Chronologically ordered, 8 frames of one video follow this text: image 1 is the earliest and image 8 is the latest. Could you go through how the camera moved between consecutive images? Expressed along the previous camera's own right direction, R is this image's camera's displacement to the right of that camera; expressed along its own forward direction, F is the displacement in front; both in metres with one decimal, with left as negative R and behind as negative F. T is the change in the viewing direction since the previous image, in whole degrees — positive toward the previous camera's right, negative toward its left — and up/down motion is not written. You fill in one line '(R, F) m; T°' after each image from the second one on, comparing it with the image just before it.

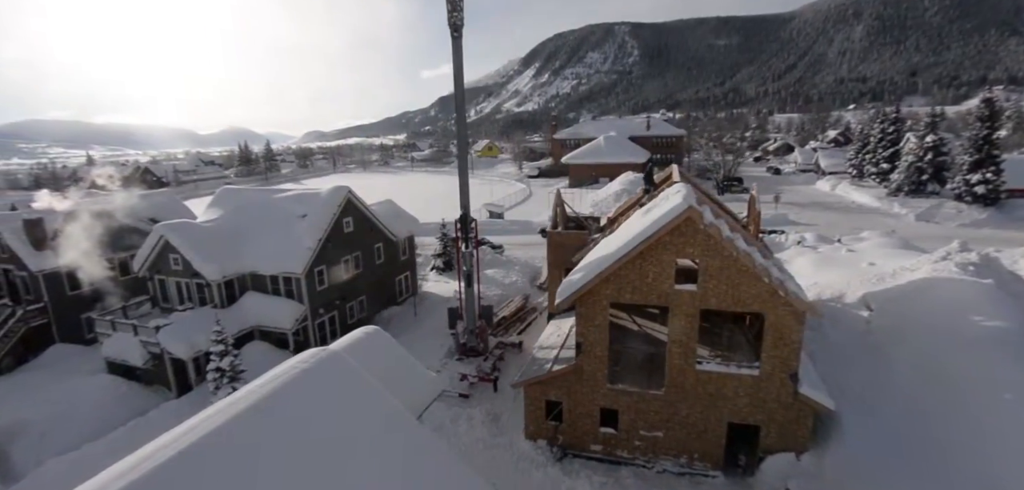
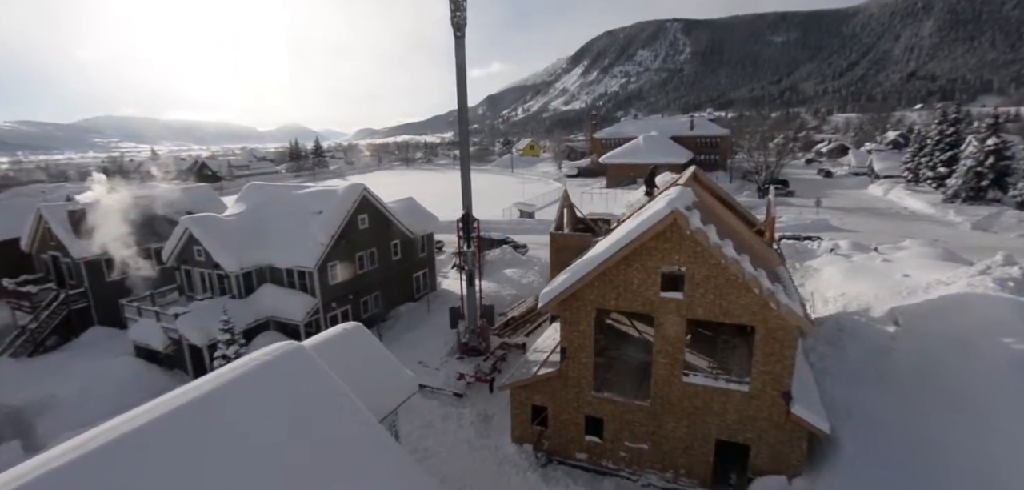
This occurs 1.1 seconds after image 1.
(+1.3, +0.3) m; -4°
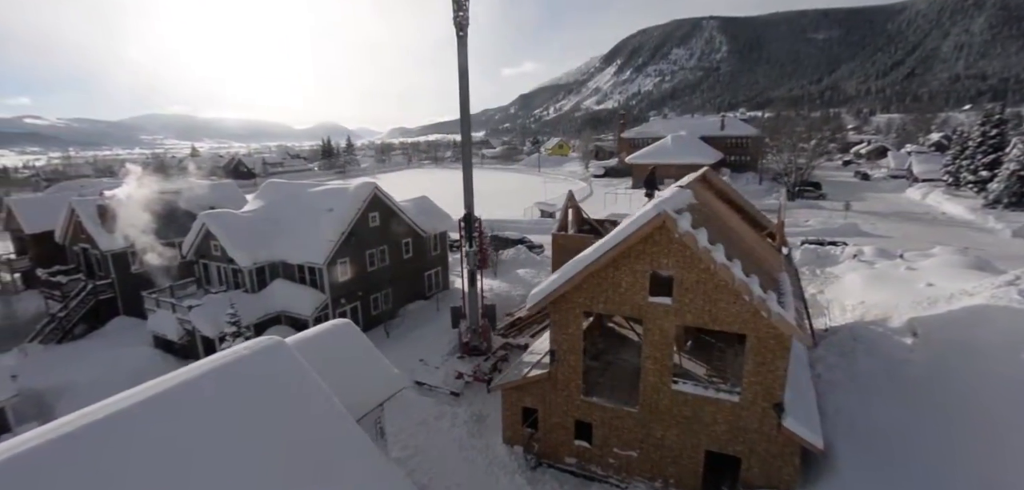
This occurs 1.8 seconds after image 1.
(+0.8, +0.2) m; -3°
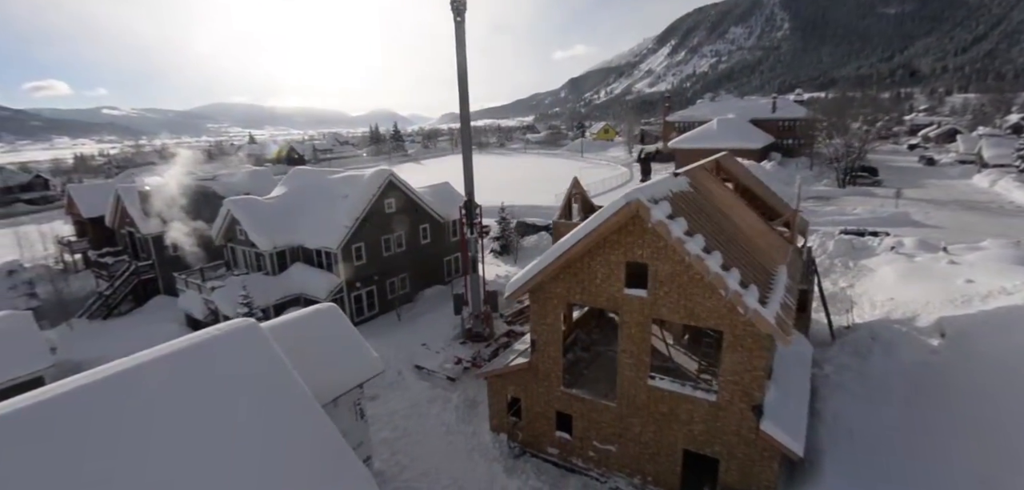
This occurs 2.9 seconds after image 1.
(+1.4, +0.3) m; -5°
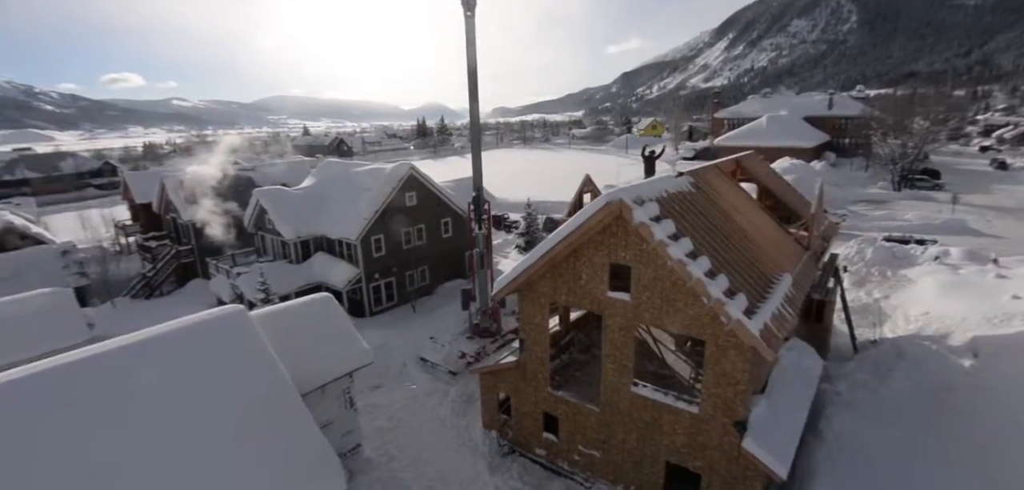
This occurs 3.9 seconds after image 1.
(+1.1, +0.1) m; -5°
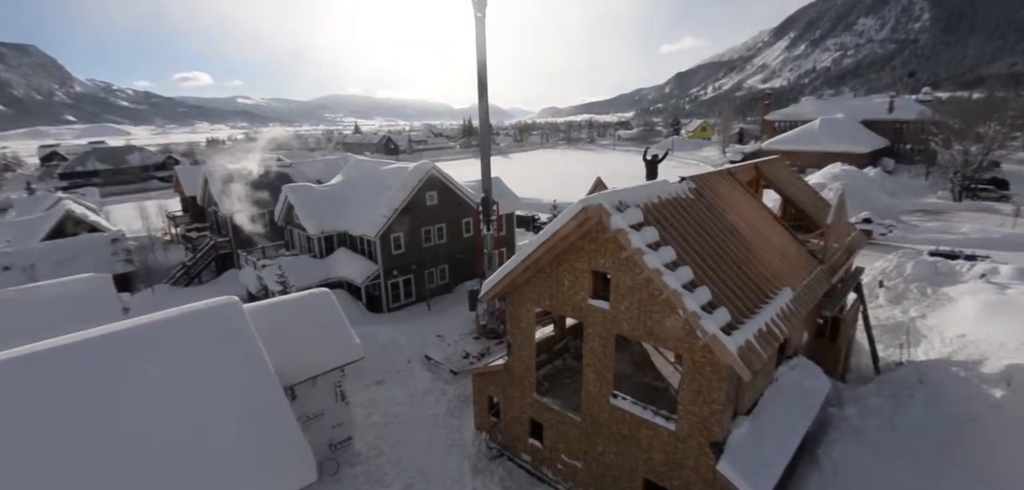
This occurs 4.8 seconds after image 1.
(+1.1, +0.1) m; -5°
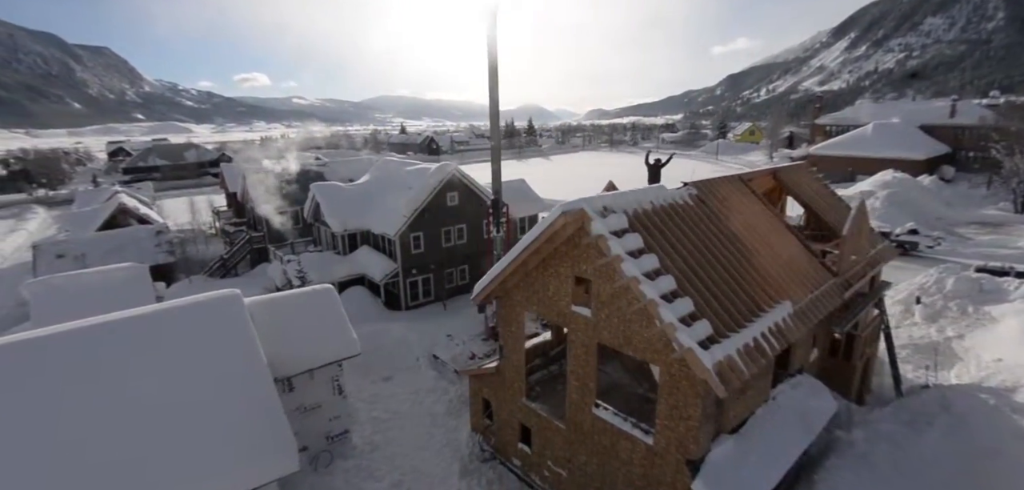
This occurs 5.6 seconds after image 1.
(+0.9, 0.0) m; -4°
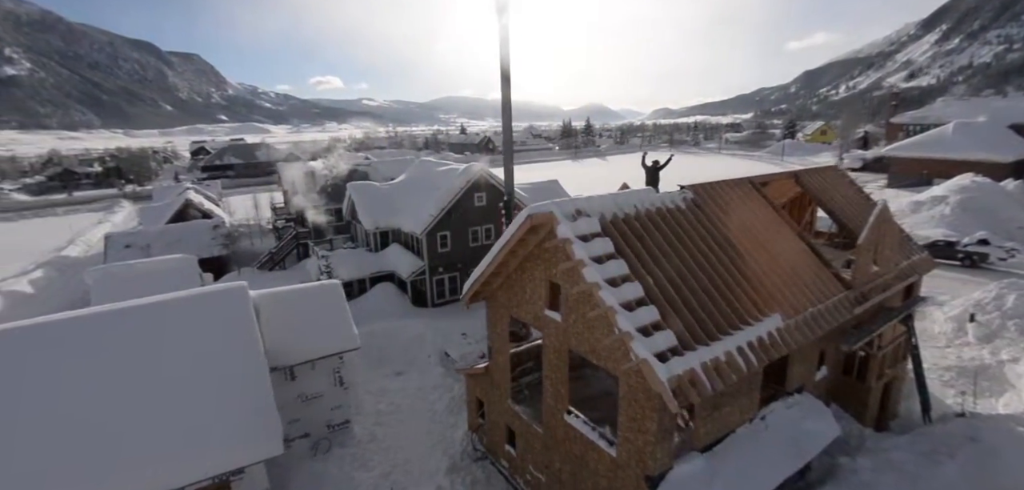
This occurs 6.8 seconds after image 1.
(+1.4, 0.0) m; -6°
